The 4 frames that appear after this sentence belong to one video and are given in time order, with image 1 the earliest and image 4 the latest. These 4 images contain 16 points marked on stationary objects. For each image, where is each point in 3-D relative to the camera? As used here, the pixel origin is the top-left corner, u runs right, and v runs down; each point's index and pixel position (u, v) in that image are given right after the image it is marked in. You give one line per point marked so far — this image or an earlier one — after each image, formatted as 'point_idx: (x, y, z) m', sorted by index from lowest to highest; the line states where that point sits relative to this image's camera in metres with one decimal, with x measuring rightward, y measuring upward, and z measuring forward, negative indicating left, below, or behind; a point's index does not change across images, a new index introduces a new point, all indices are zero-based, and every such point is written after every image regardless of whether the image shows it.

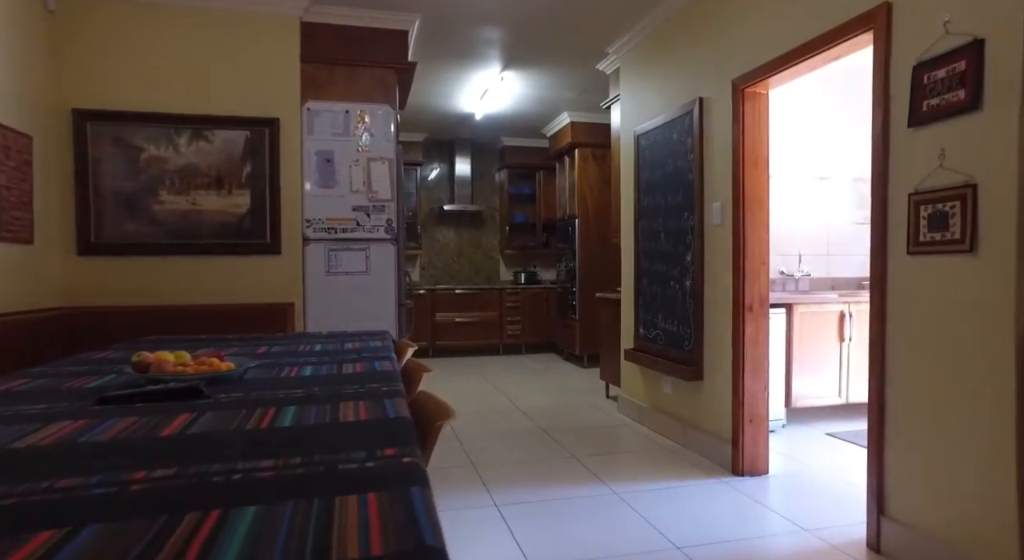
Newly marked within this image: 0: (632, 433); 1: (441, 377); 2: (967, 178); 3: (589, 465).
0: (+0.8, -1.0, +3.8) m
1: (-0.7, -1.0, +5.9) m
2: (+1.4, +0.3, +1.8) m
3: (+0.4, -1.0, +3.2) m
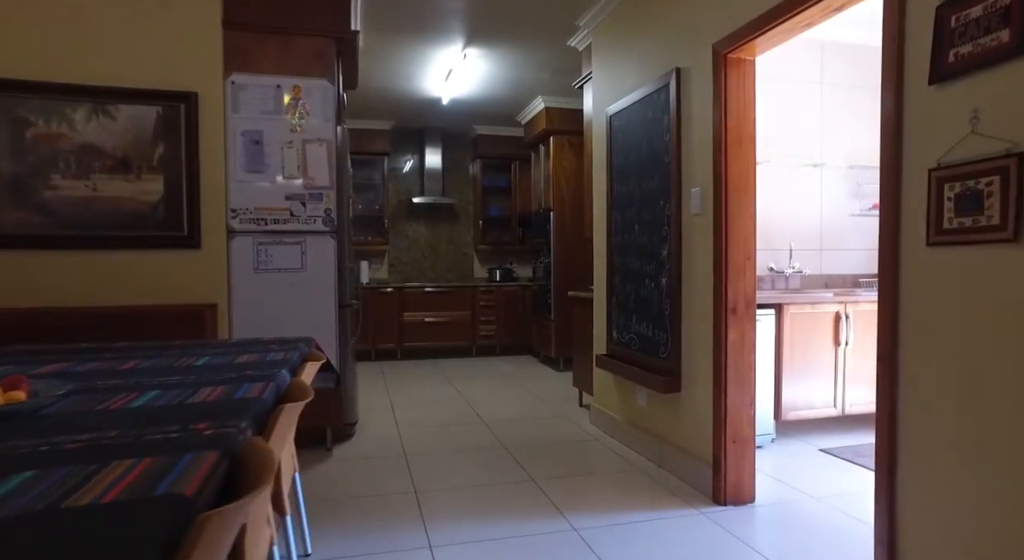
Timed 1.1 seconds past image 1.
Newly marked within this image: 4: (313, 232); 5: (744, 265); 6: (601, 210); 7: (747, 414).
0: (+0.5, -1.0, +3.4) m
1: (-1.0, -0.9, +5.4) m
2: (+1.2, +0.3, +1.4) m
3: (+0.2, -1.0, +2.8) m
4: (-1.1, +0.3, +3.3) m
5: (+1.0, +0.1, +2.6) m
6: (+0.6, +0.5, +3.9) m
7: (+1.0, -0.6, +2.6) m
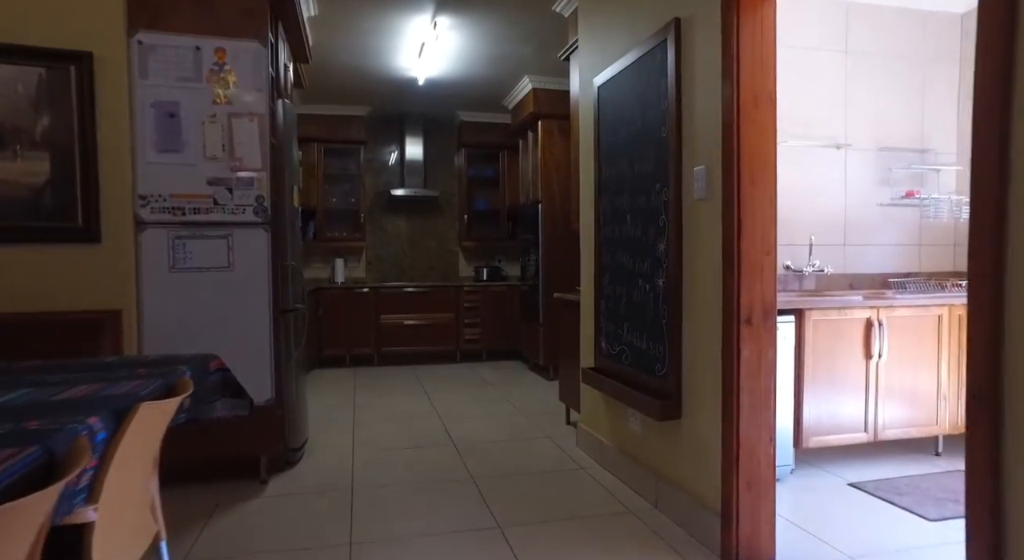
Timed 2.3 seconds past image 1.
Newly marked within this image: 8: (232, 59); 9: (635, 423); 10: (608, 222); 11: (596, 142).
0: (+0.4, -1.0, +2.9) m
1: (-1.1, -0.9, +4.9) m
2: (+1.0, +0.3, +0.9) m
3: (0.0, -1.0, +2.2) m
4: (-1.3, +0.3, +2.8) m
5: (+0.9, +0.1, +2.1) m
6: (+0.4, +0.5, +3.4) m
7: (+0.9, -0.6, +2.1) m
8: (-1.3, +1.0, +2.7) m
9: (+0.6, -0.7, +2.8) m
10: (+0.5, +0.3, +3.0) m
11: (+0.4, +0.7, +3.1) m
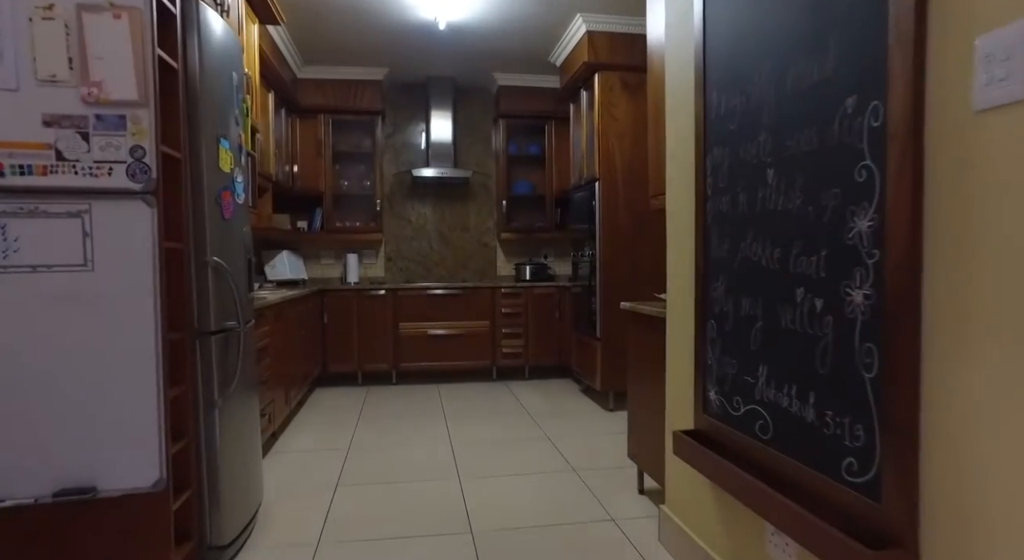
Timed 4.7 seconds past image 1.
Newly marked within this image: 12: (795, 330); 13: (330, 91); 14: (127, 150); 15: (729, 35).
0: (+0.5, -1.0, +1.6) m
1: (-0.8, -0.9, +3.8) m
2: (+1.0, +0.3, -0.4) m
3: (+0.1, -1.0, +1.0) m
4: (-1.1, +0.2, +1.7) m
5: (+0.9, 0.0, +0.8) m
6: (+0.6, +0.5, +2.1) m
7: (+0.9, -0.6, +0.8) m
8: (-1.2, +1.0, +1.6) m
9: (+0.7, -0.7, +1.5) m
10: (+0.6, +0.3, +1.7) m
11: (+0.6, +0.7, +1.9) m
12: (+0.7, -0.1, +1.4) m
13: (-1.6, +1.6, +5.2) m
14: (-1.1, +0.4, +1.7) m
15: (+0.6, +0.7, +1.7) m
